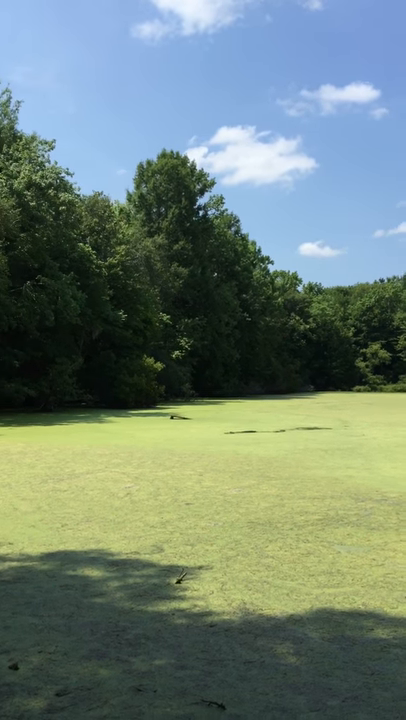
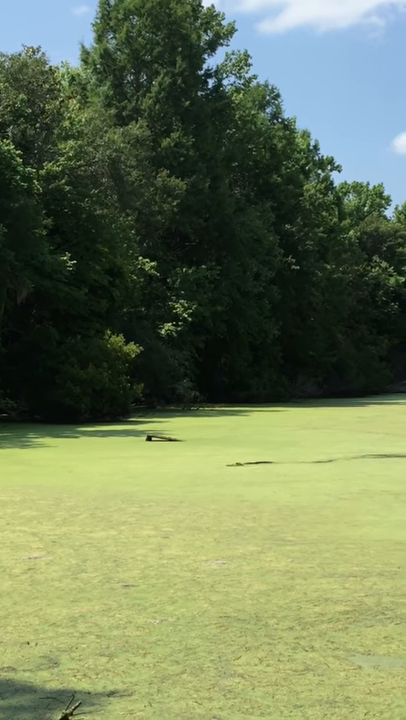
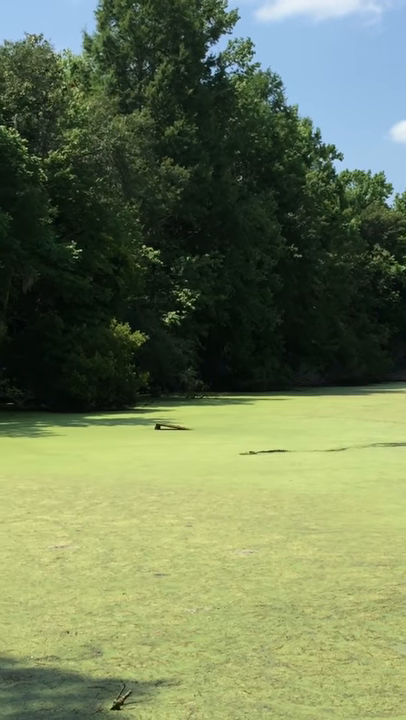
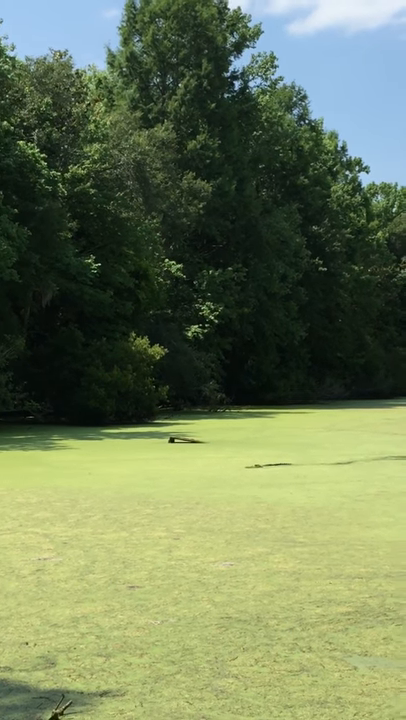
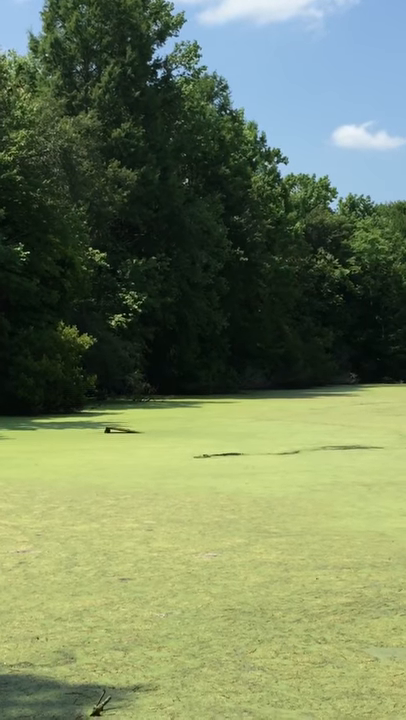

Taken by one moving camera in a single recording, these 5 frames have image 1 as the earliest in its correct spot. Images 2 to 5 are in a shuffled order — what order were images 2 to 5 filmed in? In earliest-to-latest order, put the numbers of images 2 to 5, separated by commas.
5, 3, 2, 4
